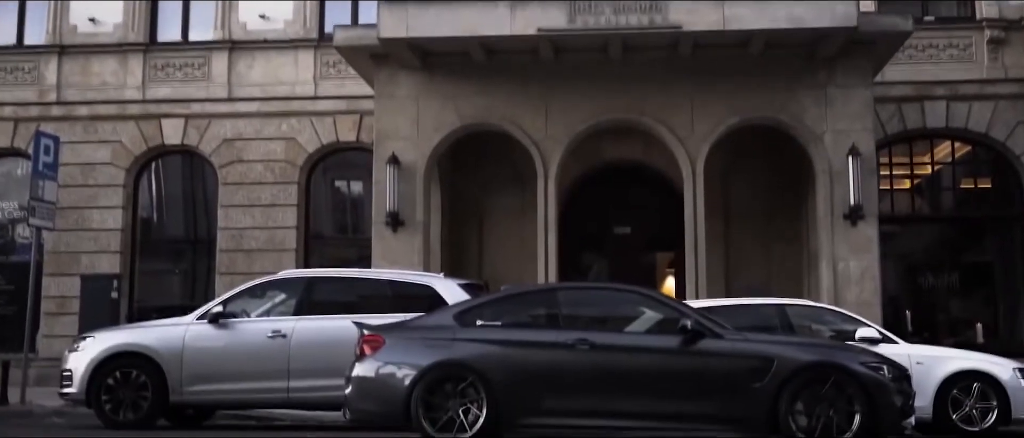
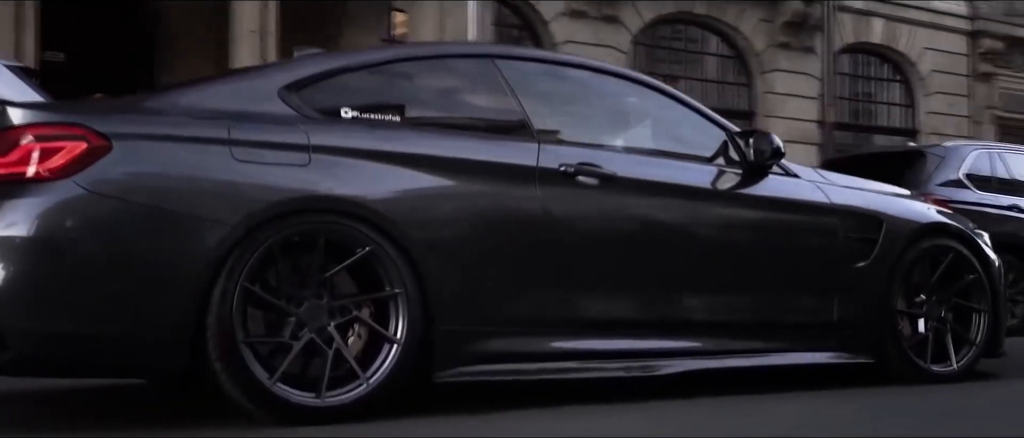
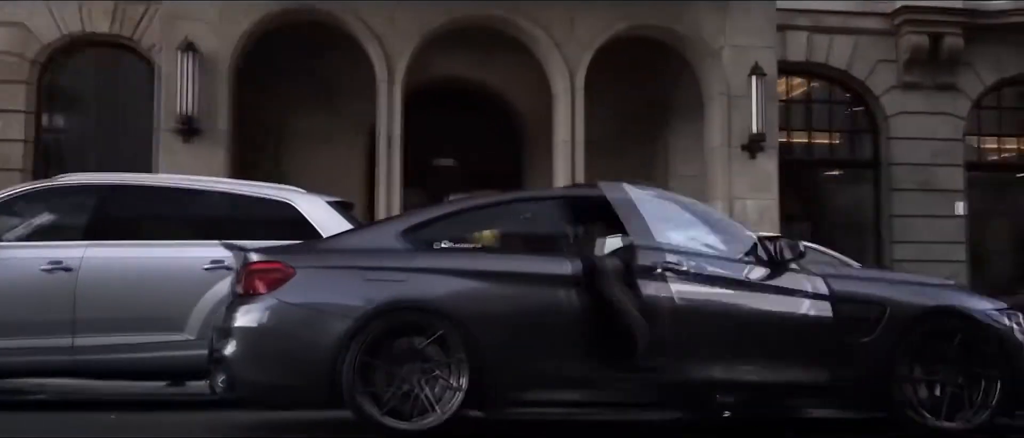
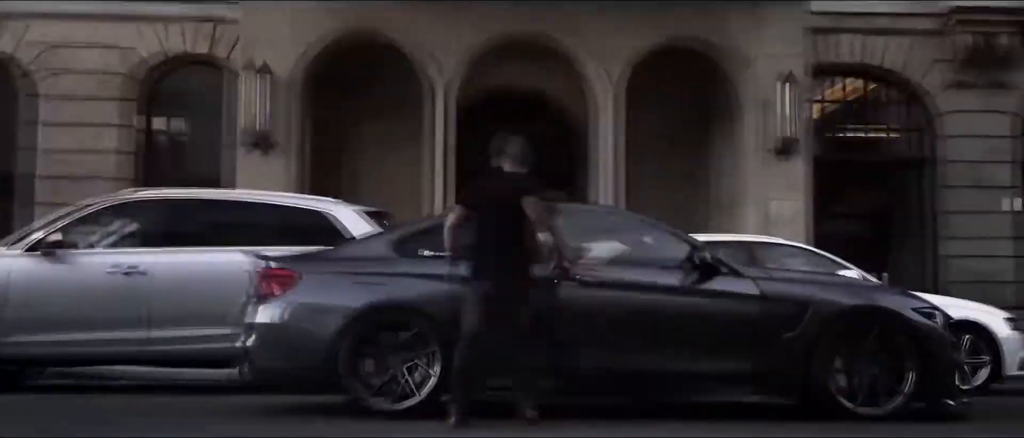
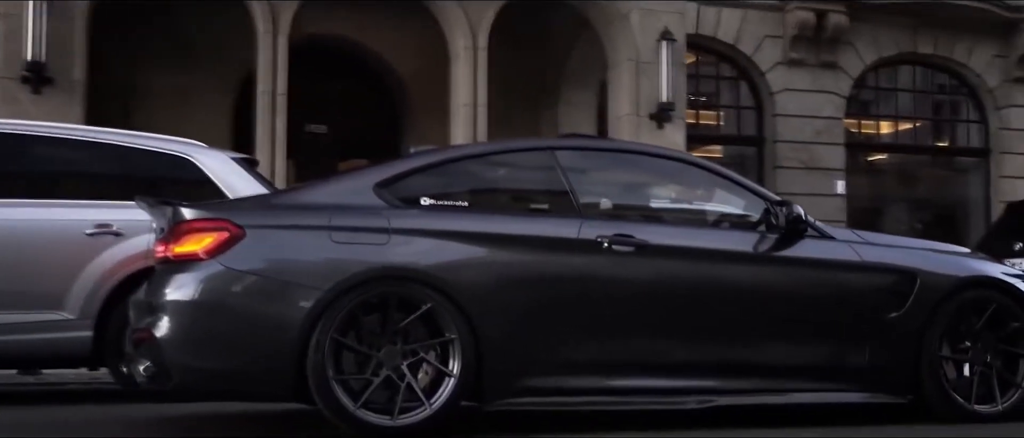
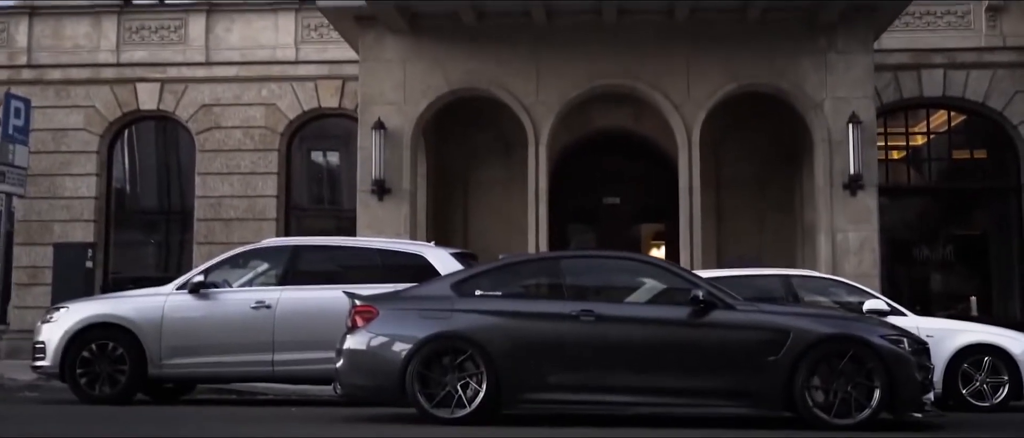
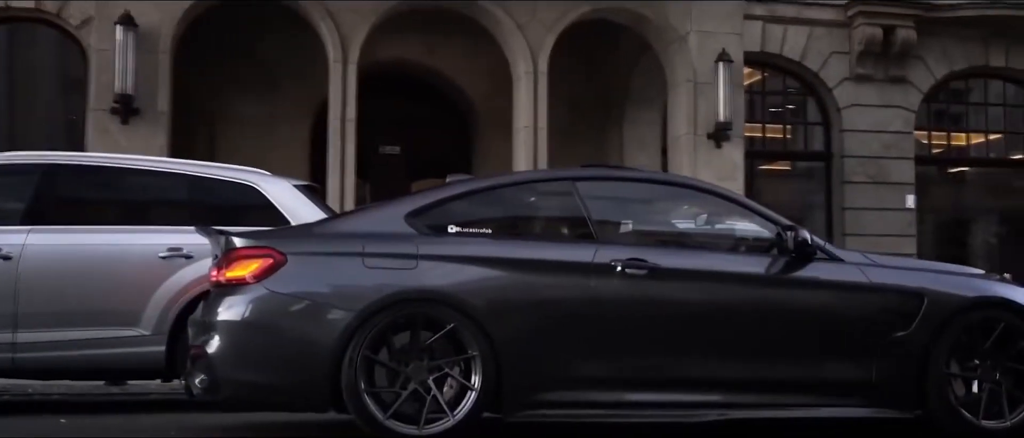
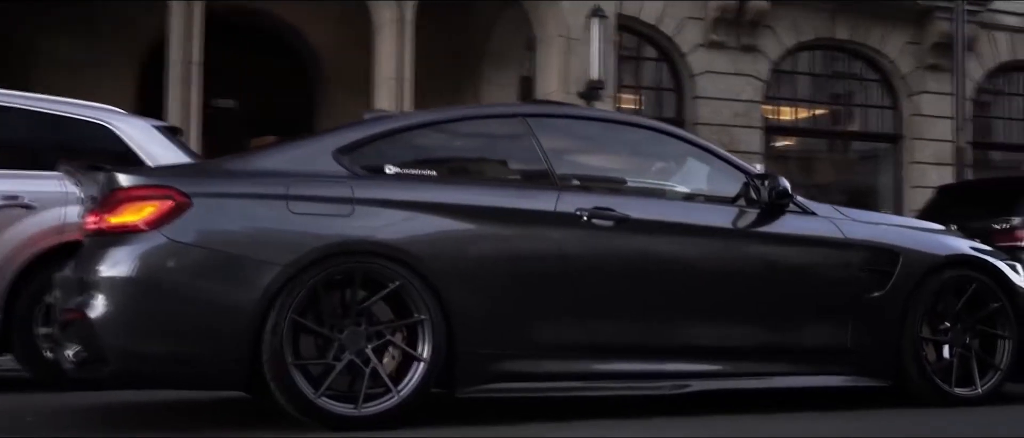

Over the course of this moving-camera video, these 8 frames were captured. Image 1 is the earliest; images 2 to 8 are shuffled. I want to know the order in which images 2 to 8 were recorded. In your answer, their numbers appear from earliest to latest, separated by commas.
6, 4, 3, 7, 5, 8, 2
